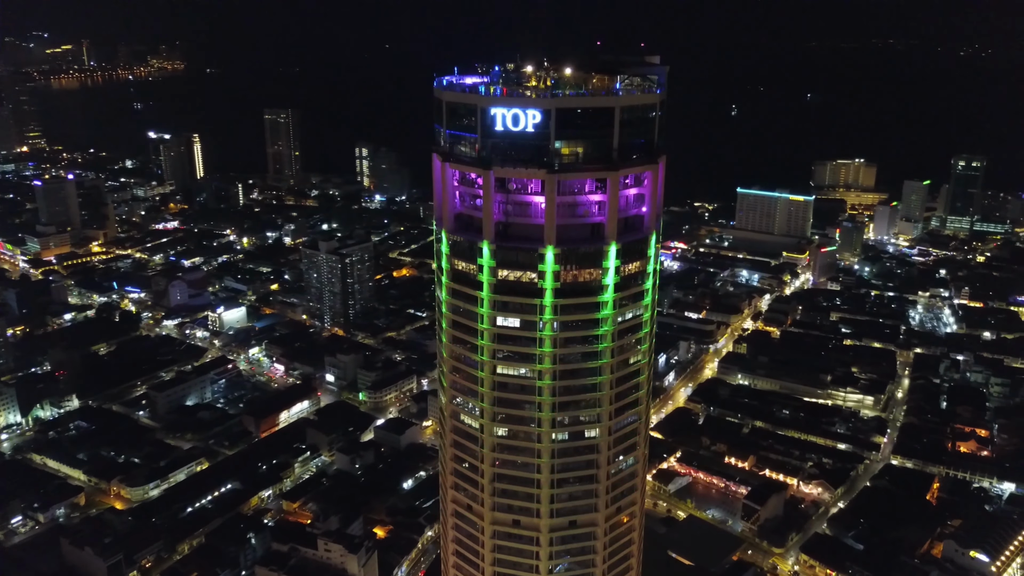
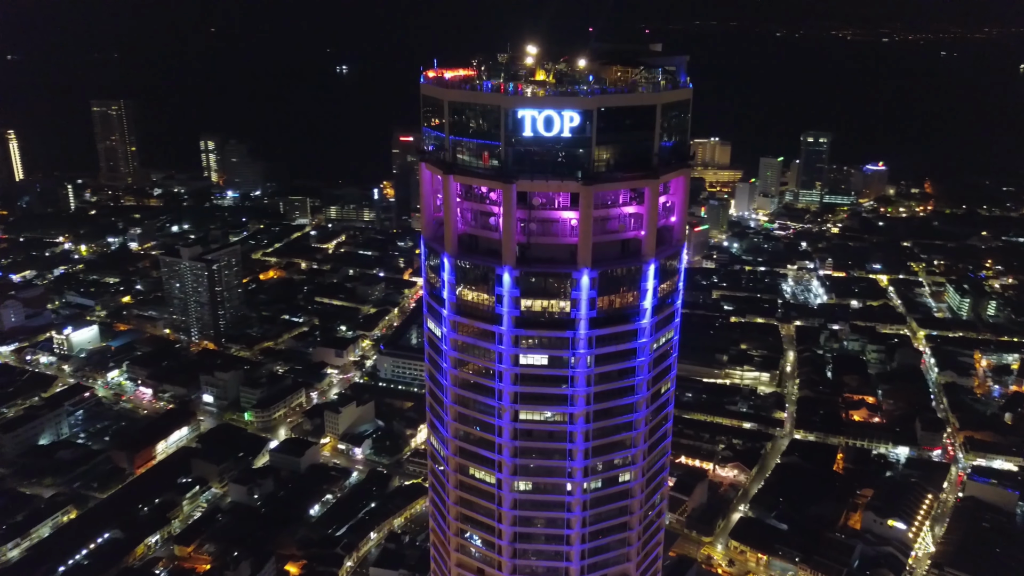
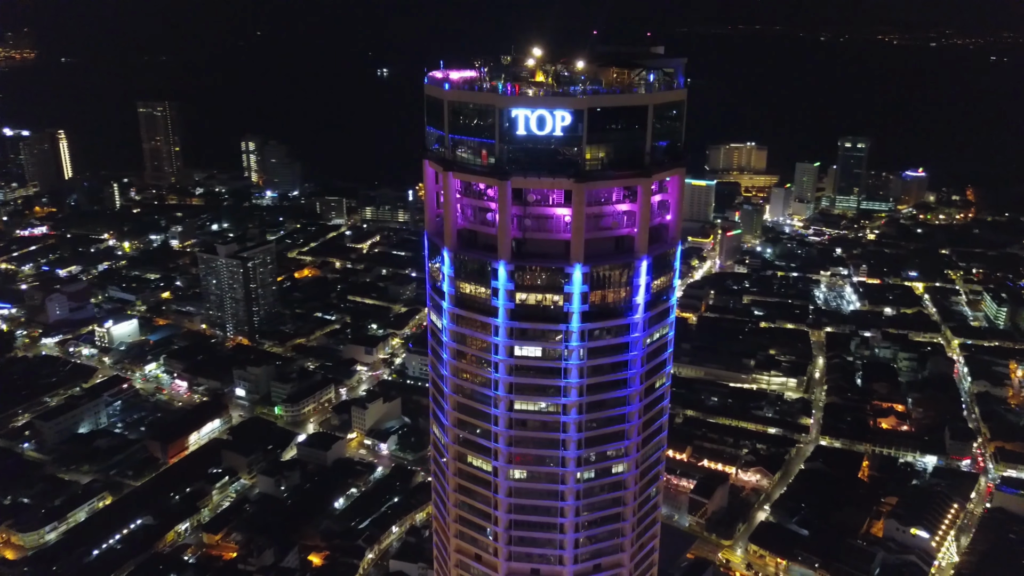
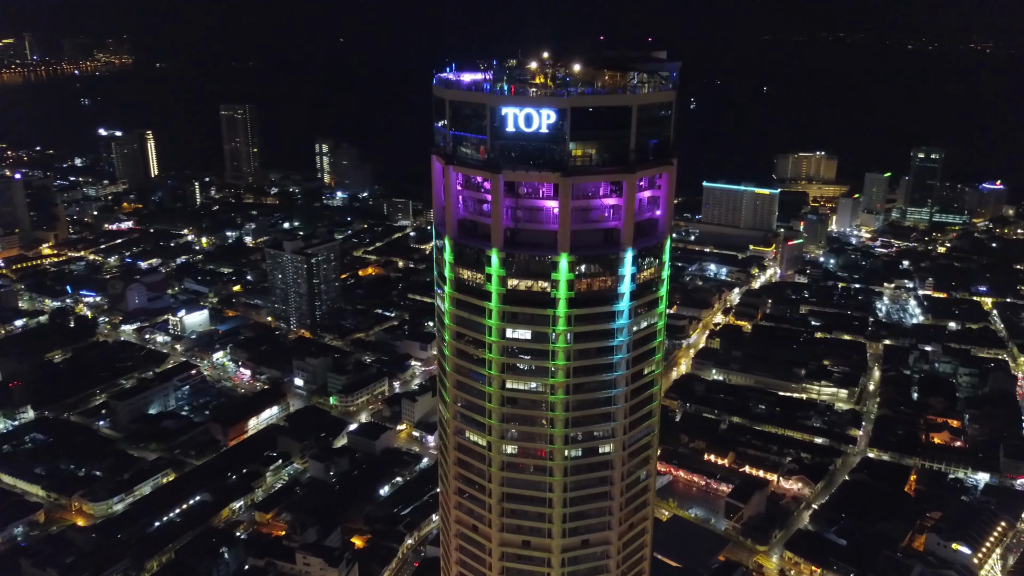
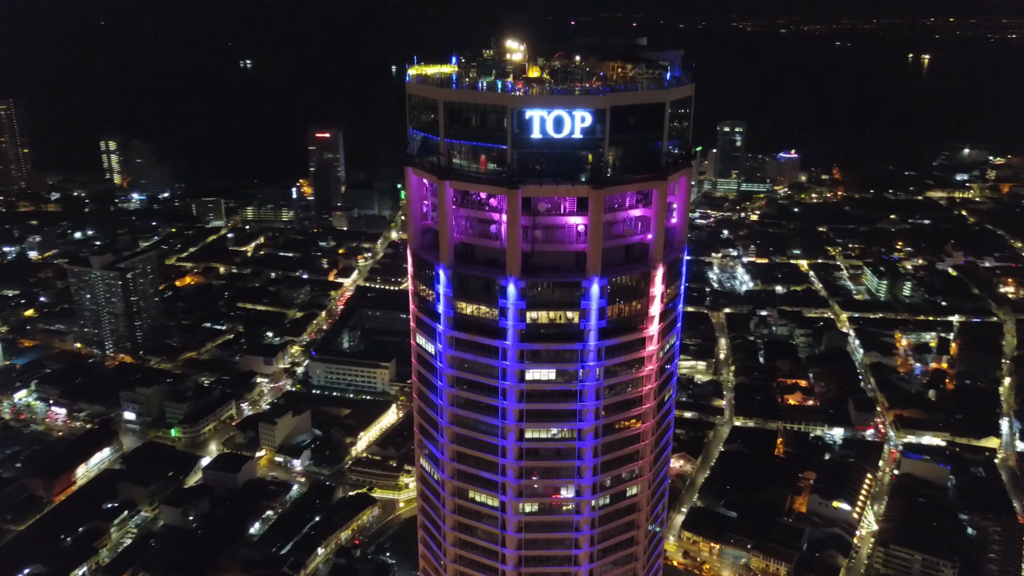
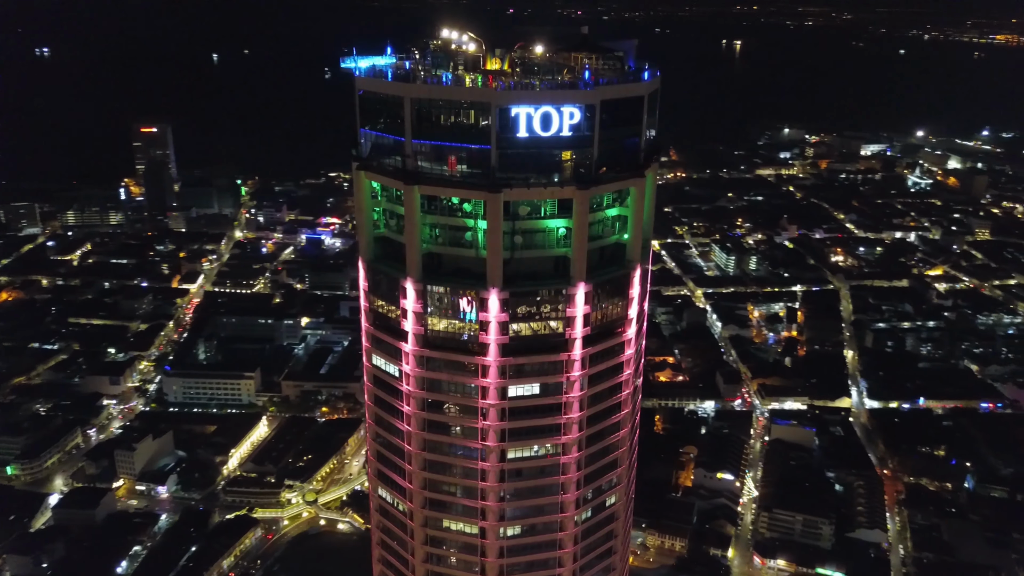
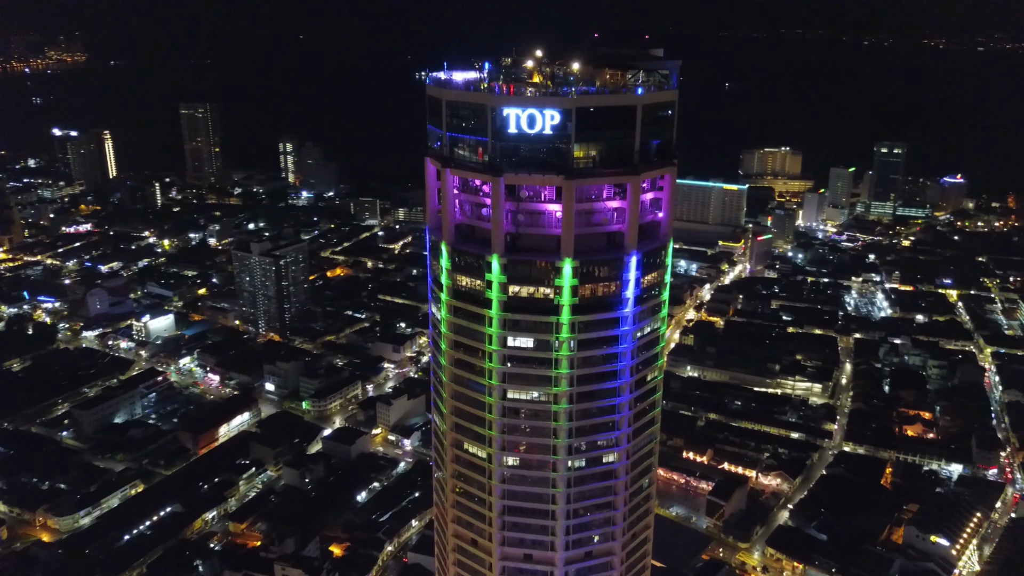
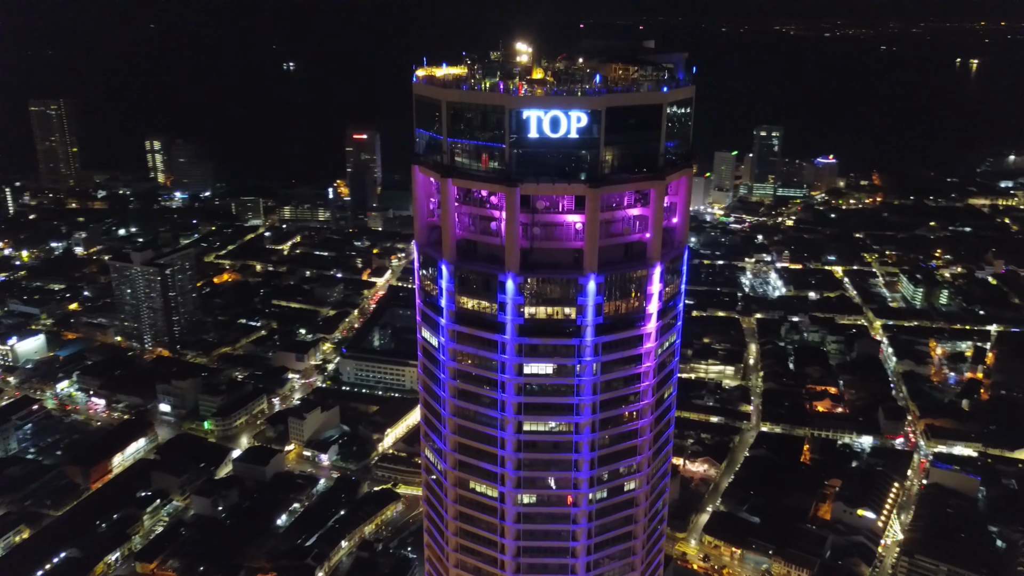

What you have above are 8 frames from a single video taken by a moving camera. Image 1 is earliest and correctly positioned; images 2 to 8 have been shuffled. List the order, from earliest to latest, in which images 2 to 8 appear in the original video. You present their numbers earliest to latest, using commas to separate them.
4, 7, 3, 2, 8, 5, 6
